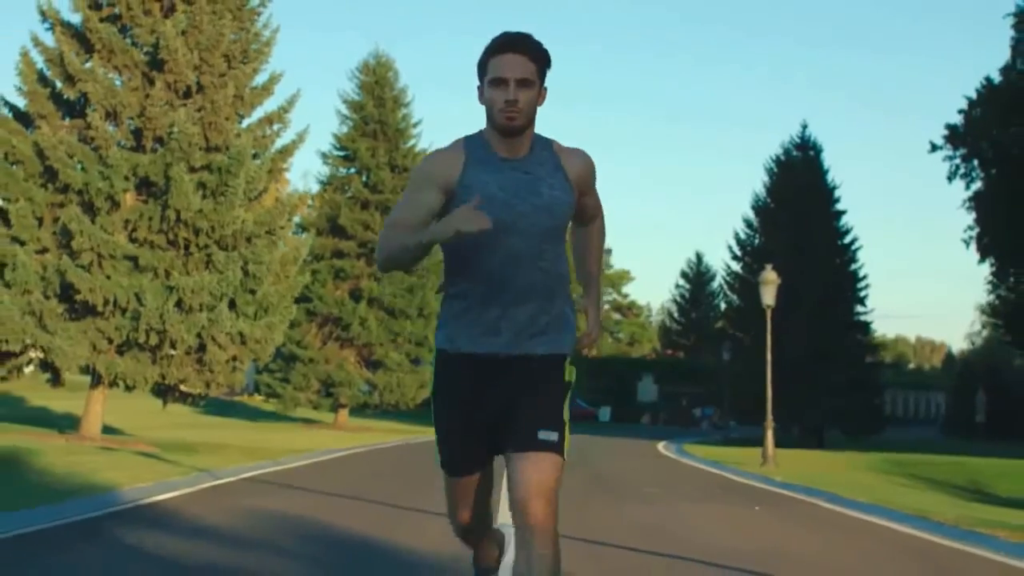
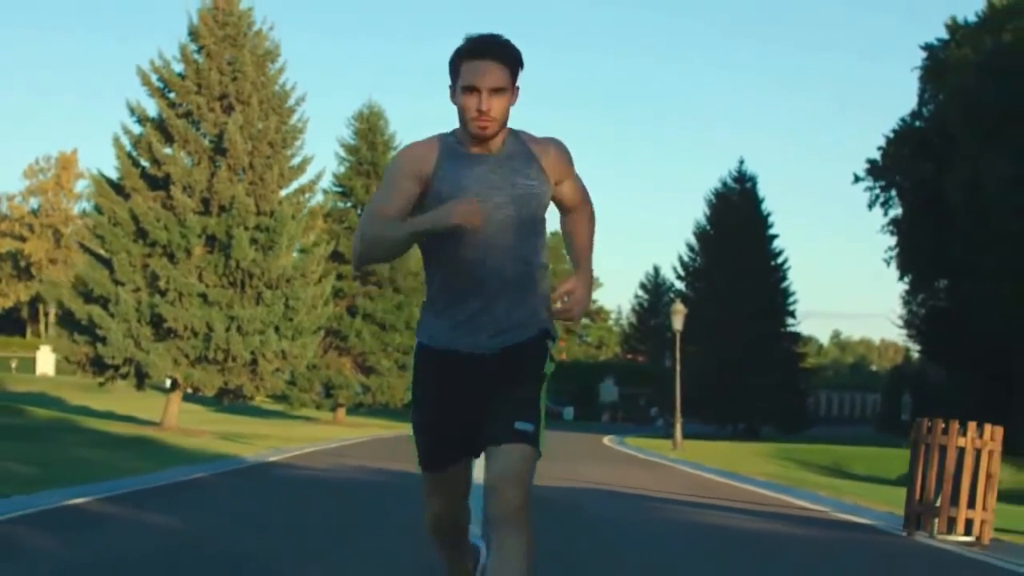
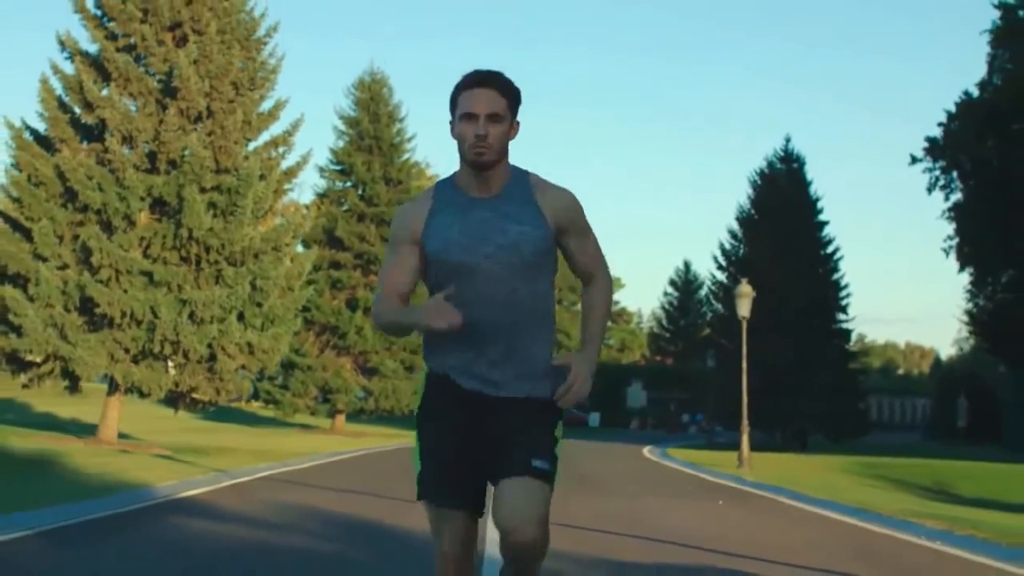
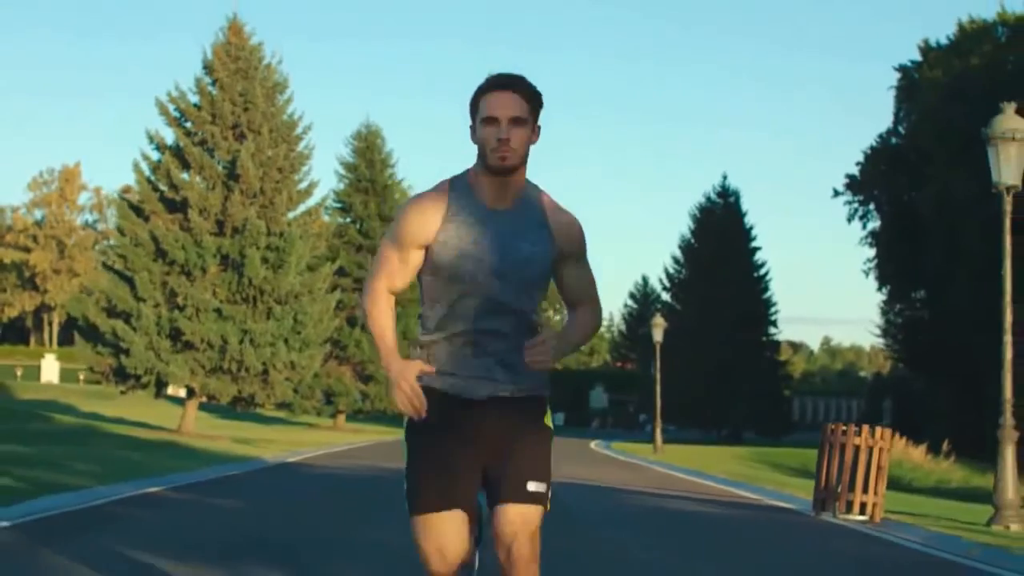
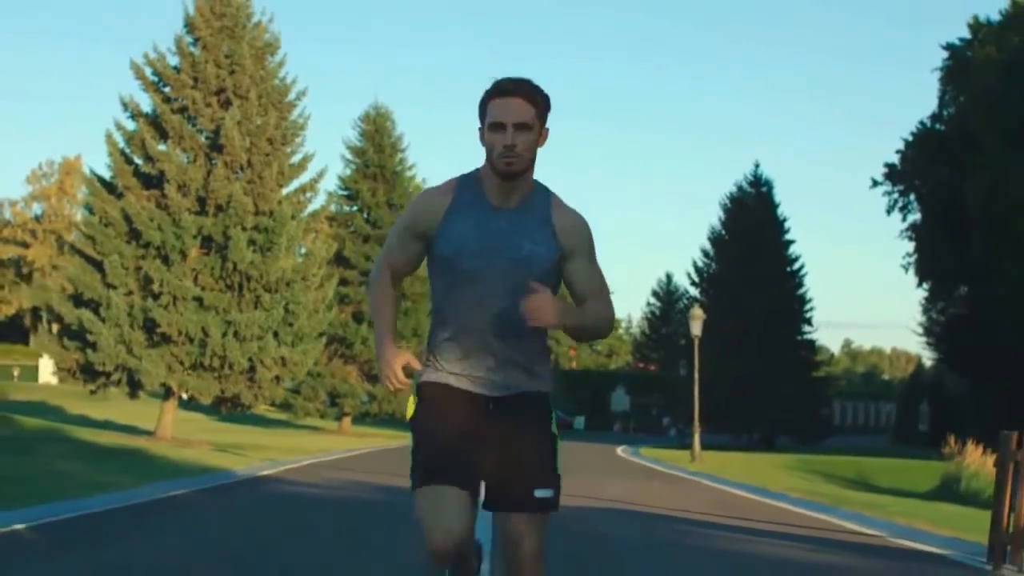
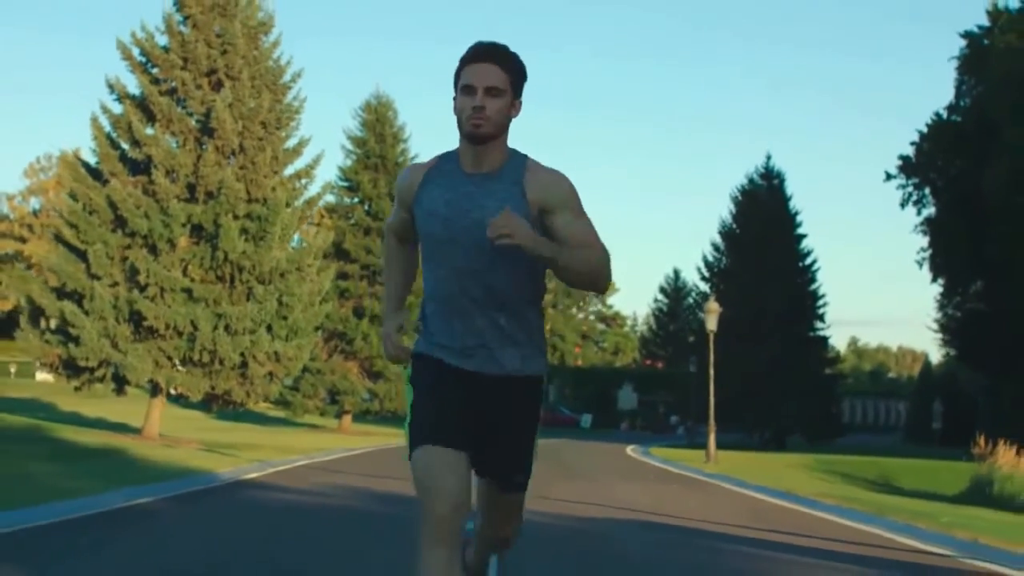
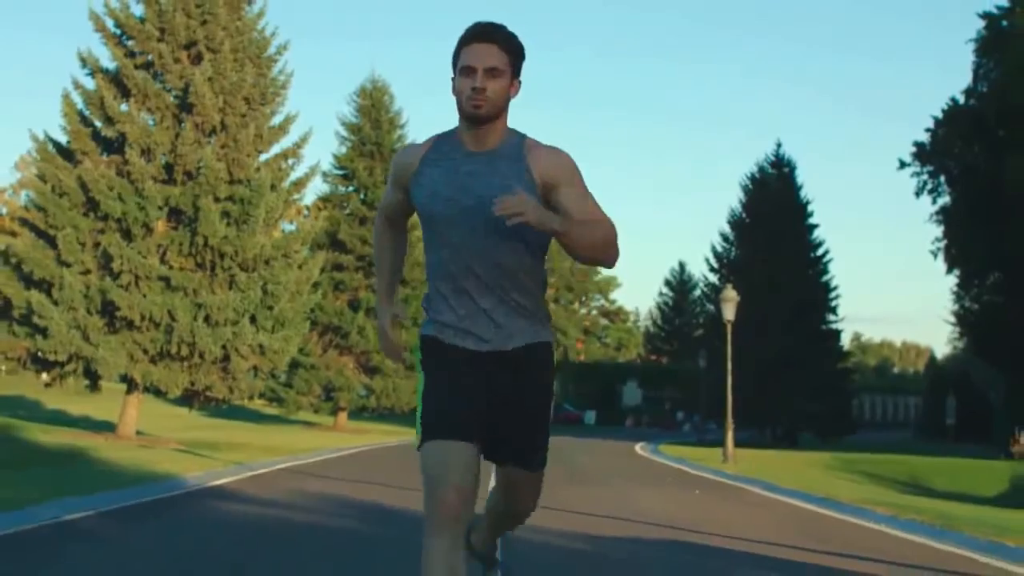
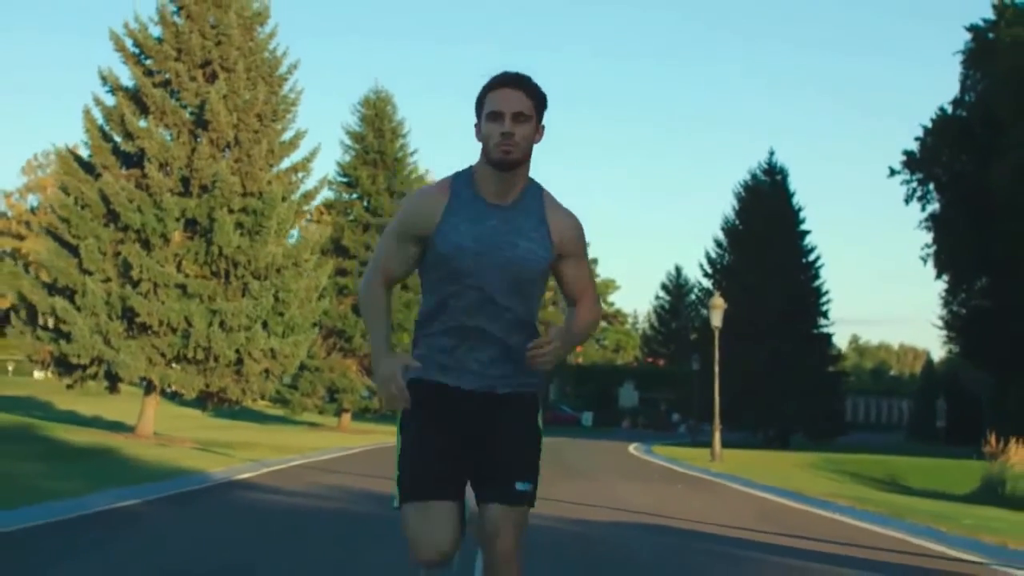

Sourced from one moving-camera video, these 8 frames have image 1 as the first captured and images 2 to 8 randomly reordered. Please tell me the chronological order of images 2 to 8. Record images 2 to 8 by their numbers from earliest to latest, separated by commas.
3, 7, 8, 6, 5, 2, 4
